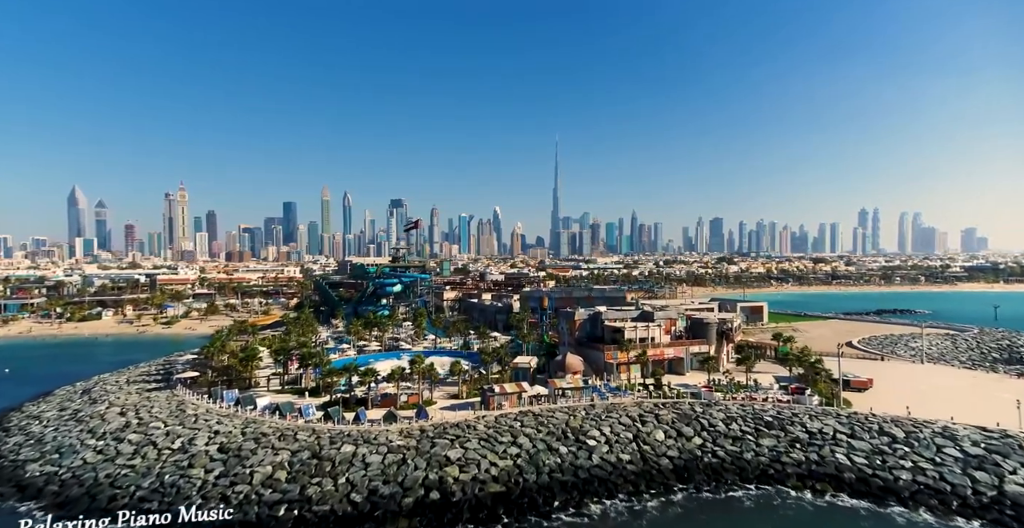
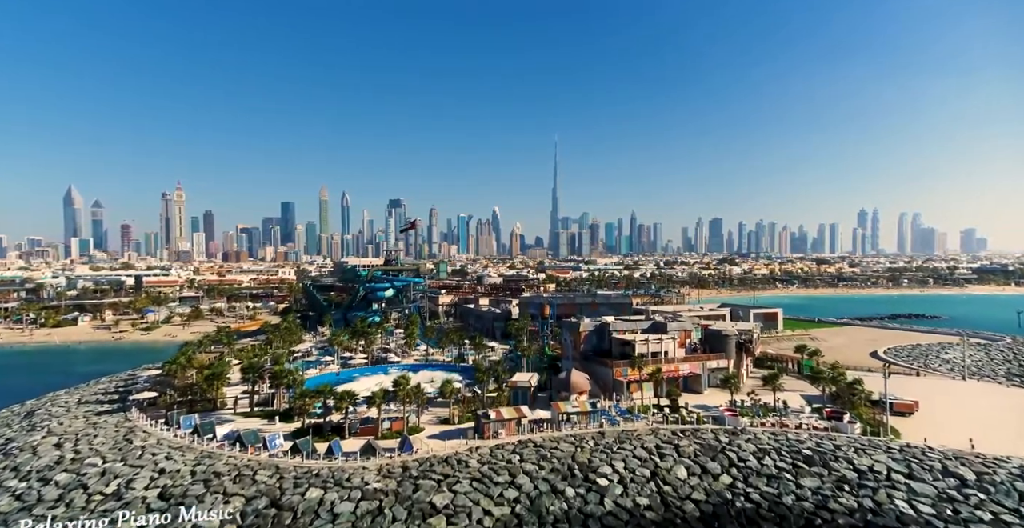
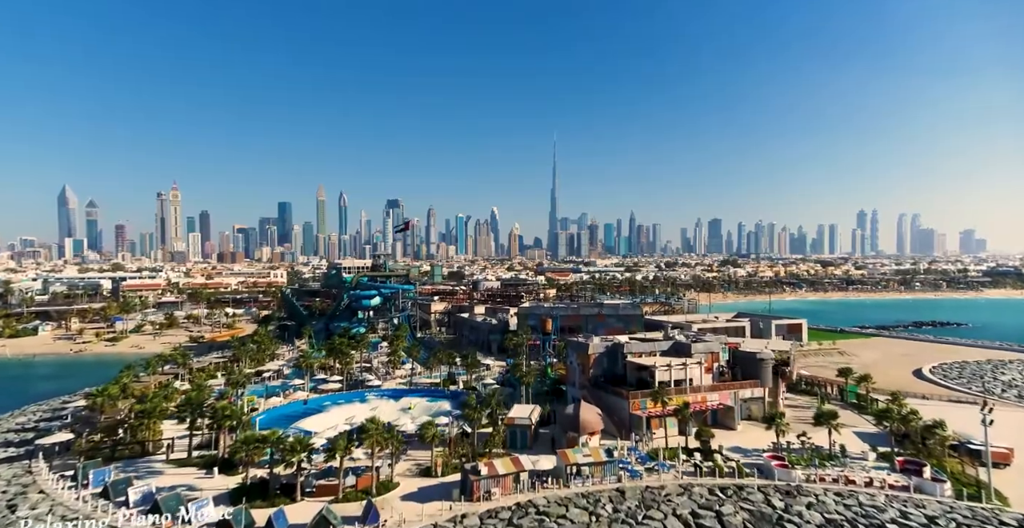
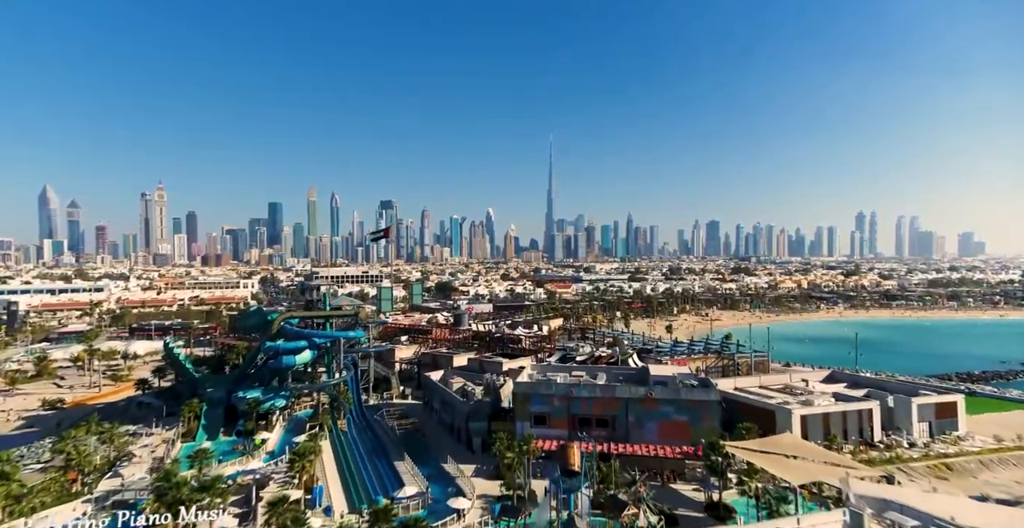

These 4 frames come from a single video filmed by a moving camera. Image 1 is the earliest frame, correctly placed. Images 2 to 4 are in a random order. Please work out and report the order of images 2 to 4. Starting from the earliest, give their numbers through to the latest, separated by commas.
2, 3, 4
